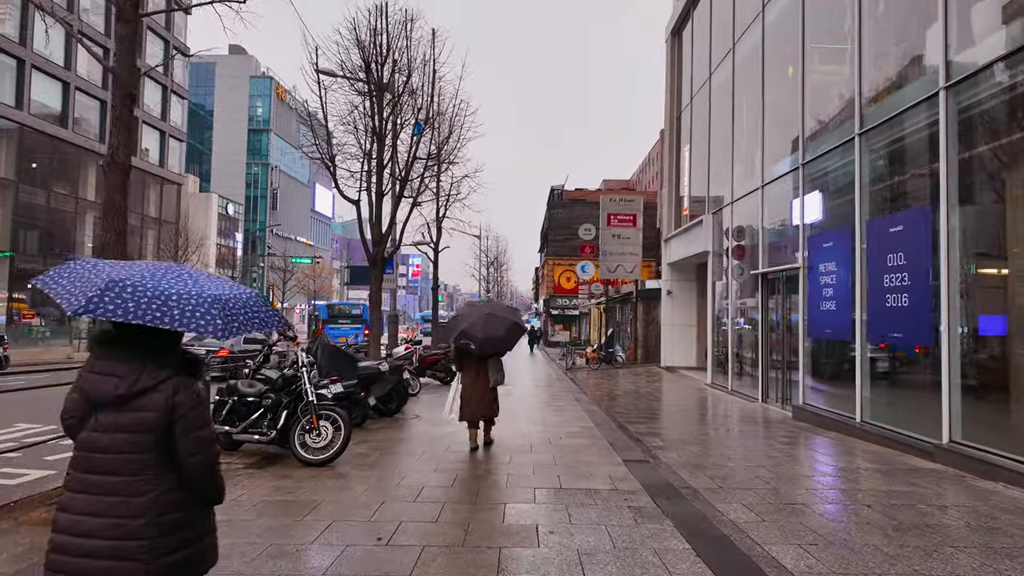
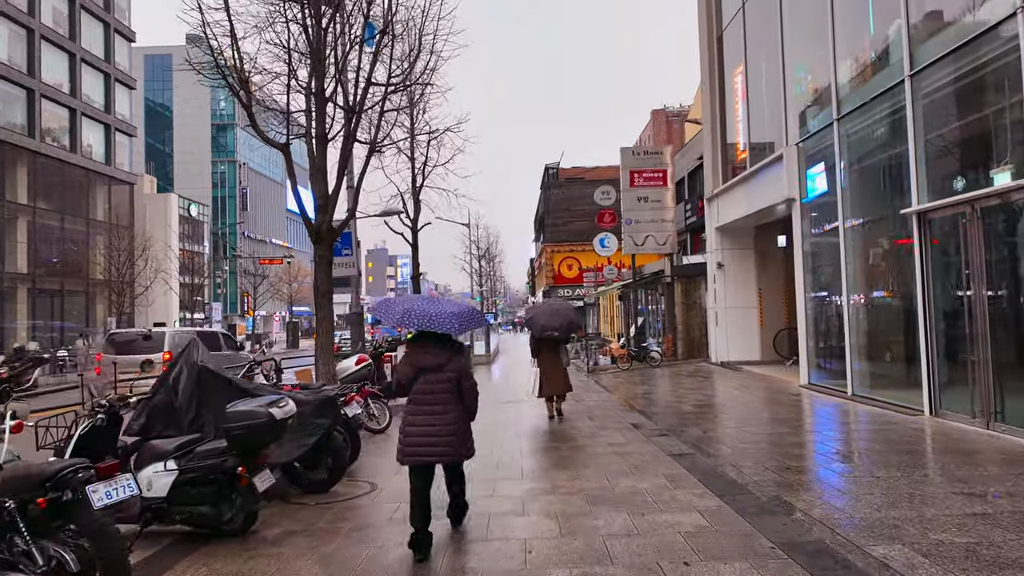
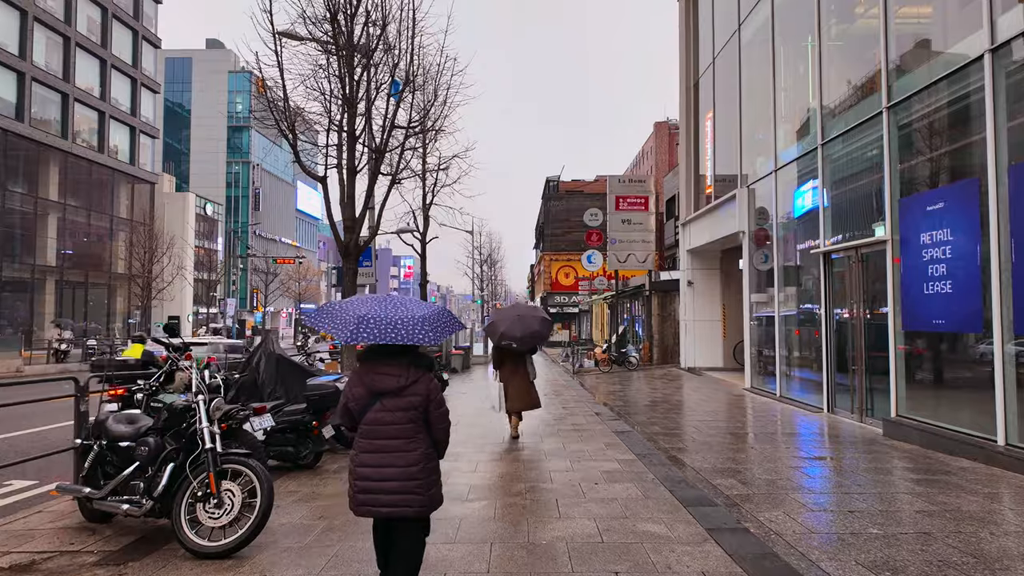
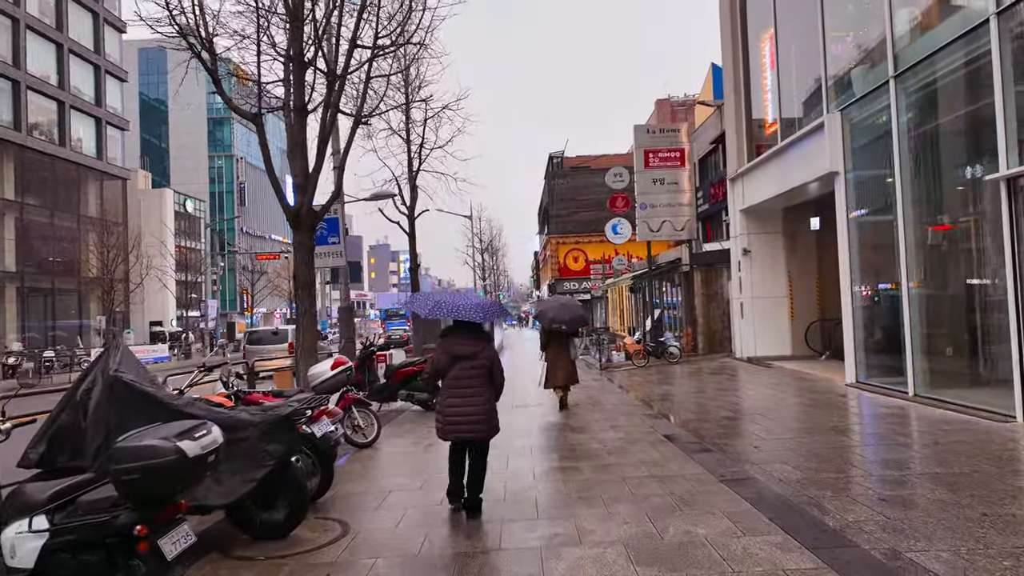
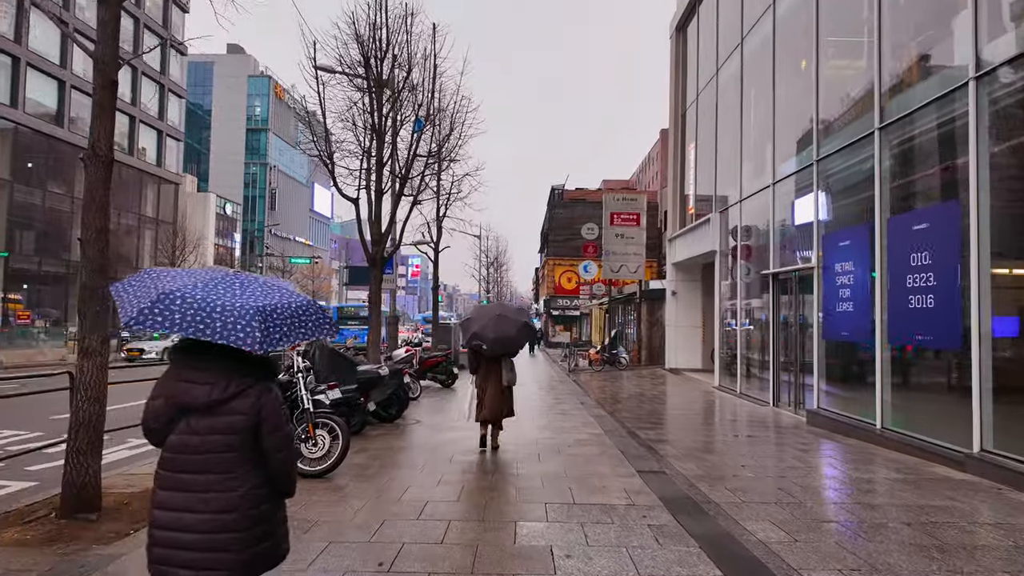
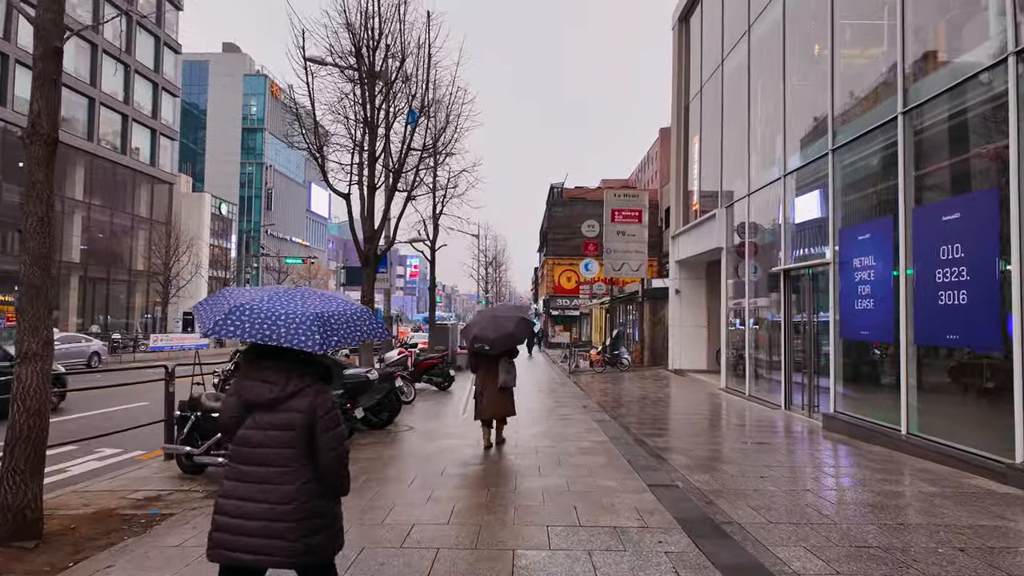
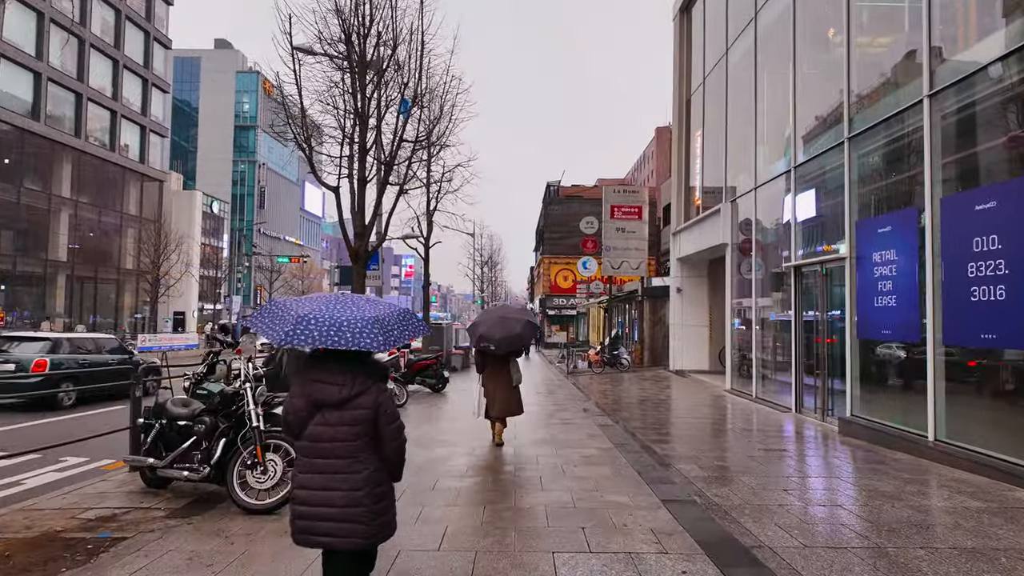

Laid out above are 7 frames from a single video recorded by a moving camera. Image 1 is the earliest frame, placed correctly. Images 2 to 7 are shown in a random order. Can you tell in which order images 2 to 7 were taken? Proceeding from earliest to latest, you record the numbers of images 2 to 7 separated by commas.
5, 6, 7, 3, 2, 4
